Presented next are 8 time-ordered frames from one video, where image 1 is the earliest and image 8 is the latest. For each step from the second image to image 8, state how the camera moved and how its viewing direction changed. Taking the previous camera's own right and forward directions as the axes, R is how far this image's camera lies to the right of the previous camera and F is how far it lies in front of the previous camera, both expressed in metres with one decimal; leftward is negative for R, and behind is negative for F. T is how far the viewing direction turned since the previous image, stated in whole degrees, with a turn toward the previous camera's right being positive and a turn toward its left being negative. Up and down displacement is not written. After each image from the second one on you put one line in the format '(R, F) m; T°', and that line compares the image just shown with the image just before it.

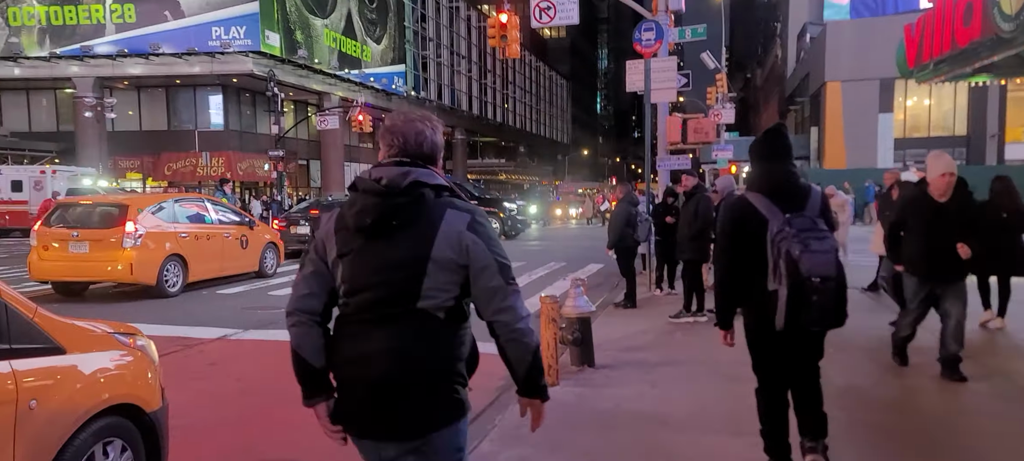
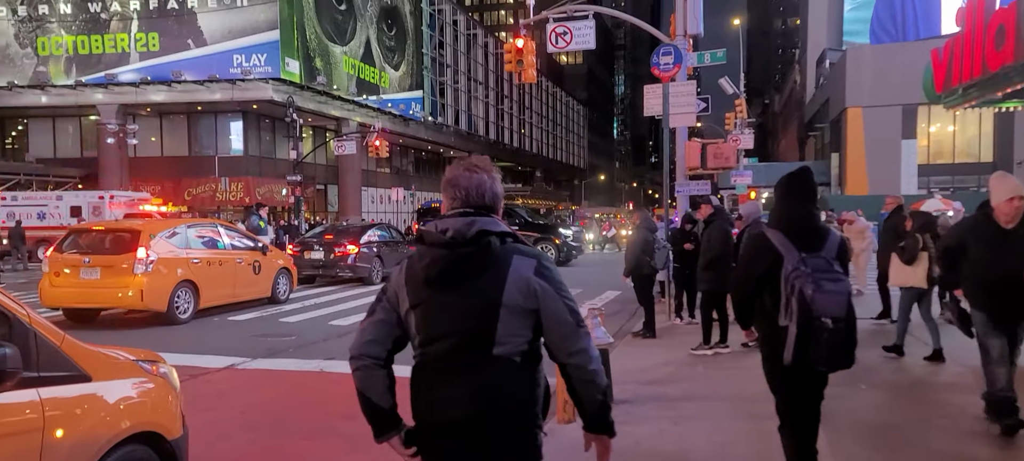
(0.0, +0.1) m; -1°
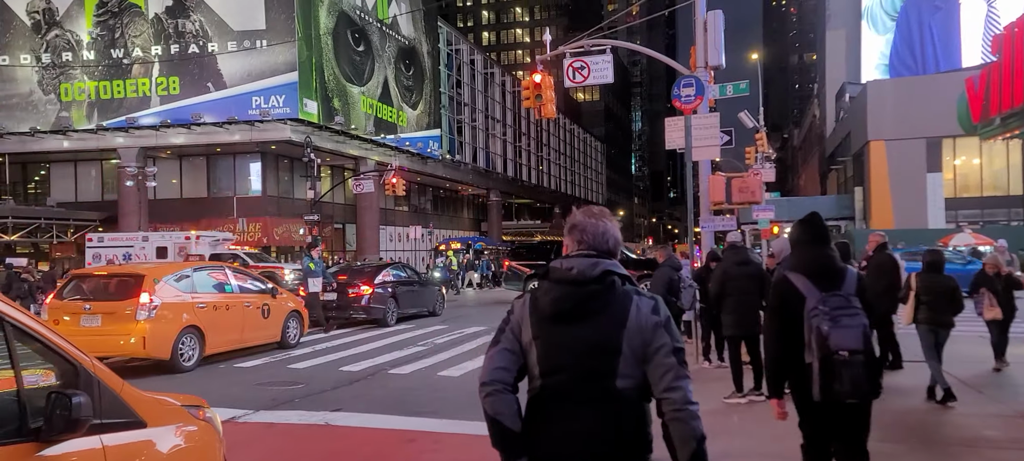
(0.0, +0.4) m; -1°
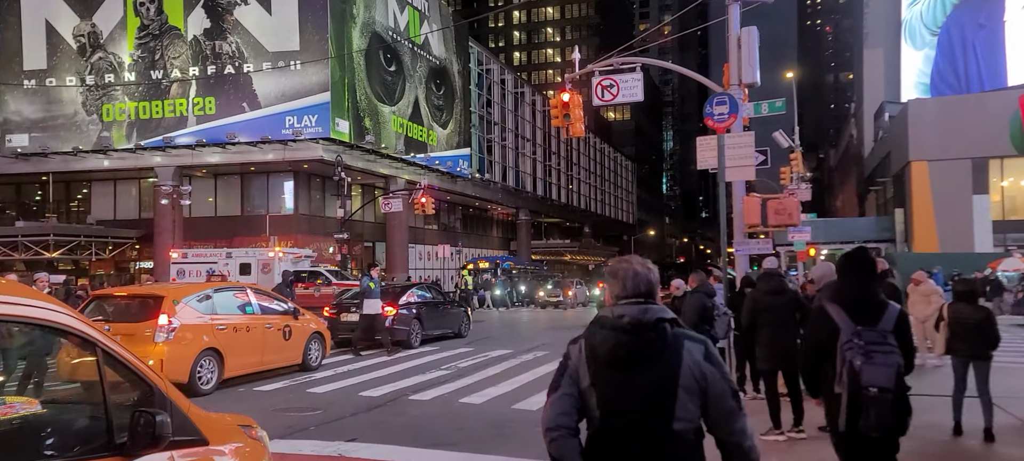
(0.0, +0.1) m; -2°
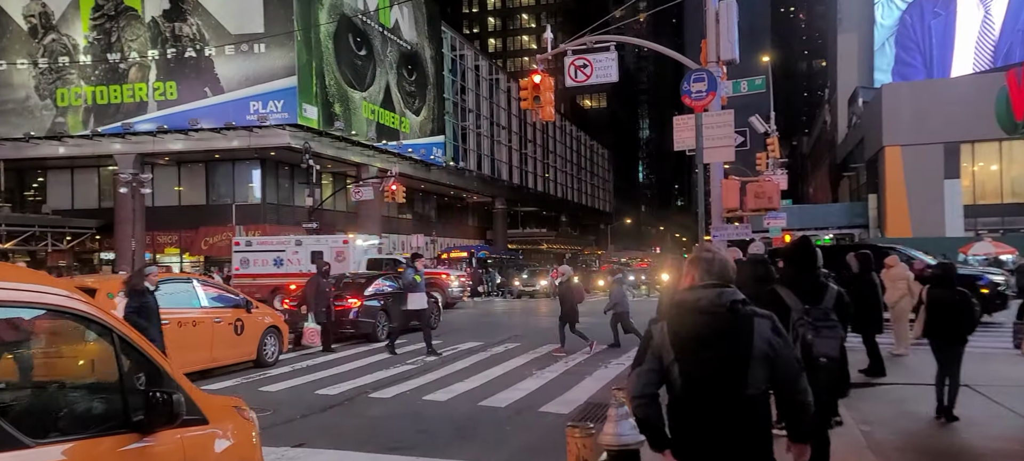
(+0.1, +0.8) m; +1°
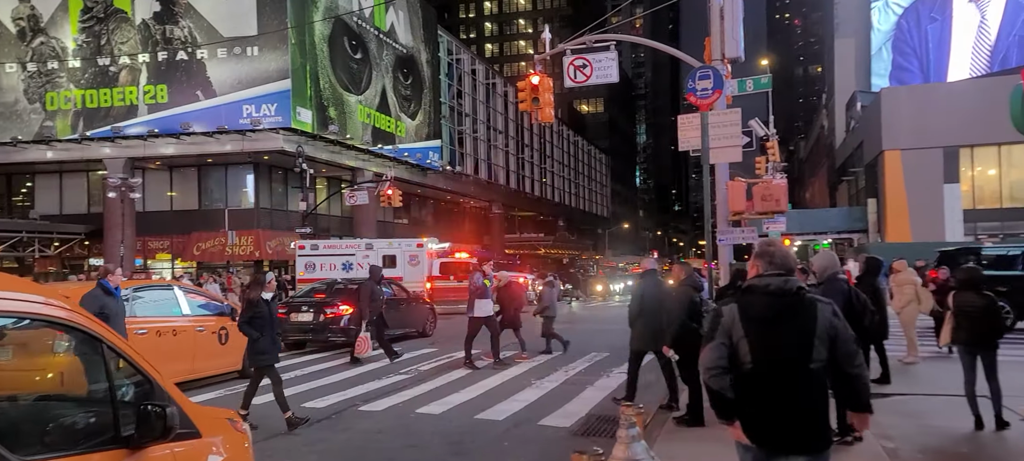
(0.0, +0.6) m; 0°
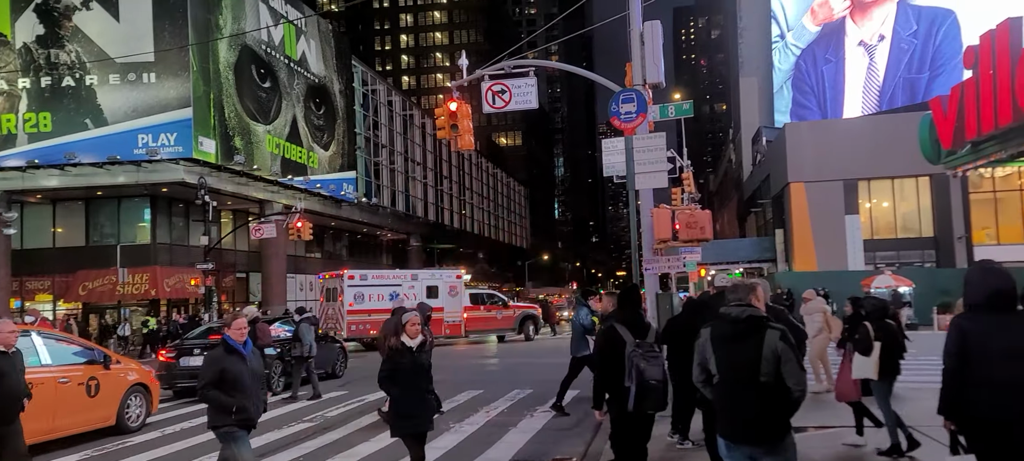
(+0.1, +0.9) m; +5°
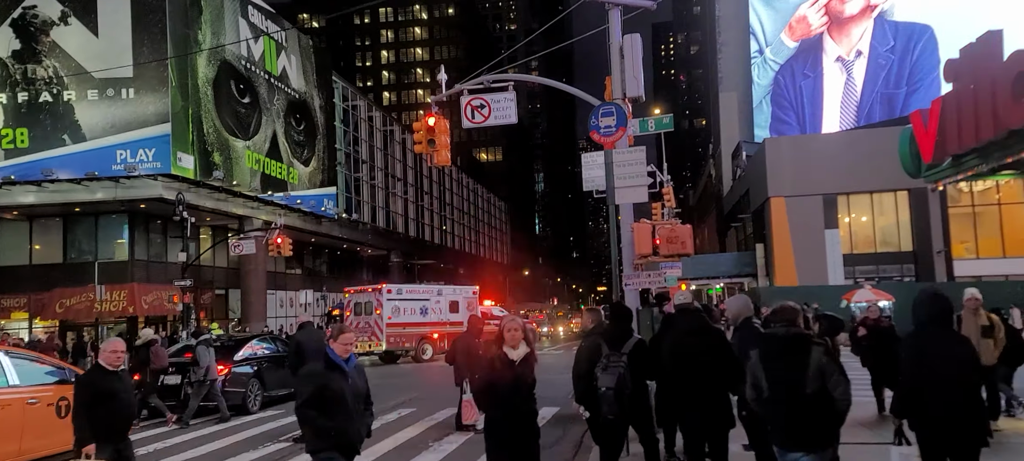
(0.0, +0.1) m; +1°
